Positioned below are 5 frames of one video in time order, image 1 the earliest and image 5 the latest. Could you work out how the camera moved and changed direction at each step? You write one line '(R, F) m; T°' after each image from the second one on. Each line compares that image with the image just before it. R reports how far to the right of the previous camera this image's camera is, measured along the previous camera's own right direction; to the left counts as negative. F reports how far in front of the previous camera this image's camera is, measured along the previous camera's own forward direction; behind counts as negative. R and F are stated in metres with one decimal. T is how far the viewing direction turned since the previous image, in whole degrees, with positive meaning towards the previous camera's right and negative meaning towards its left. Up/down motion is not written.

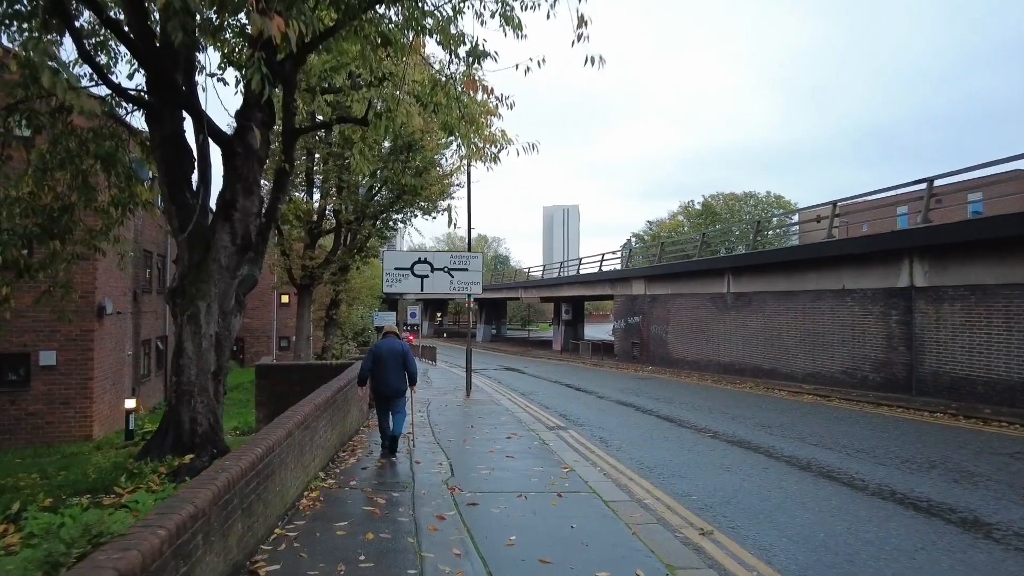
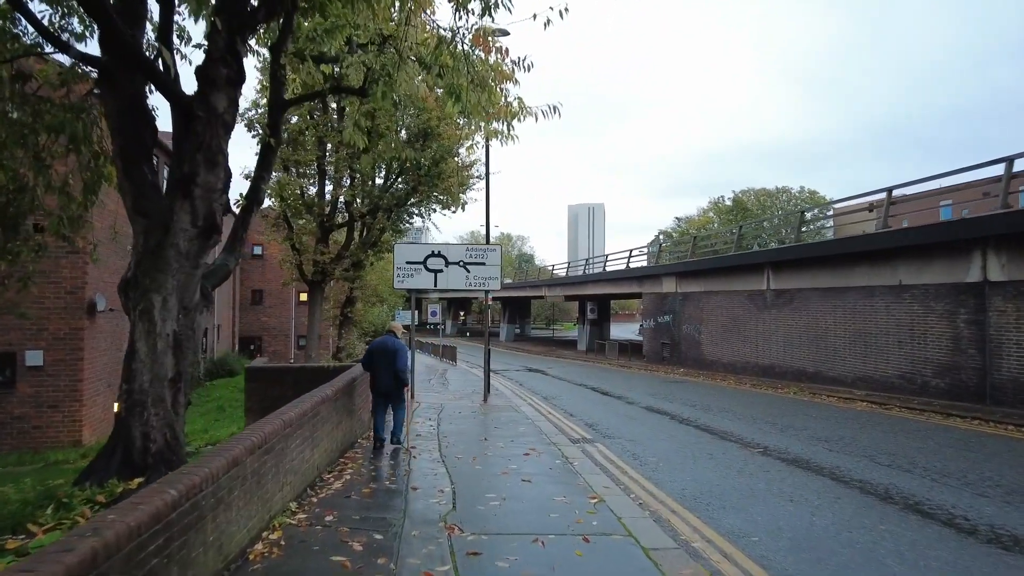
(+0.1, +1.2) m; -2°
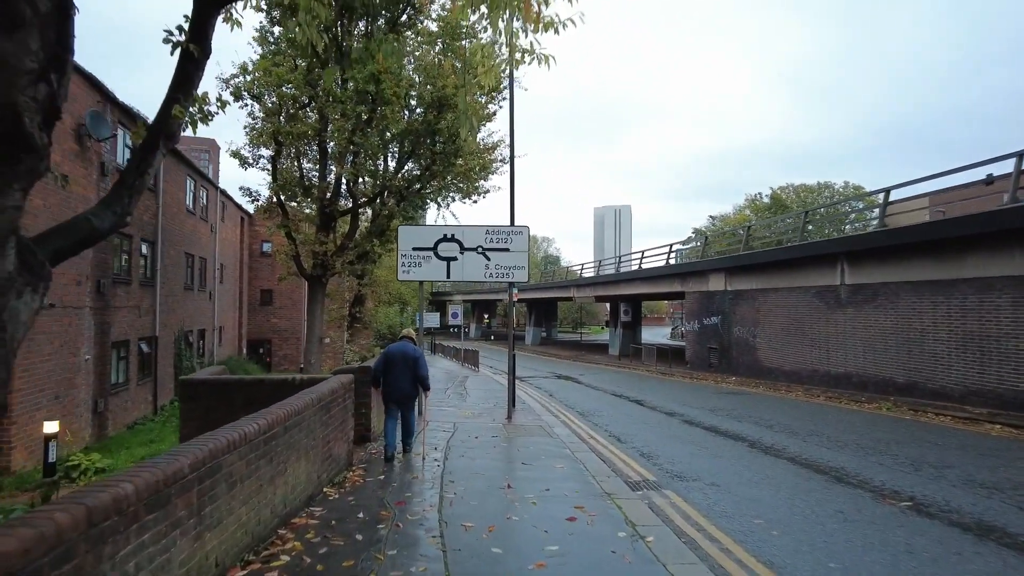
(-0.1, +2.7) m; -2°
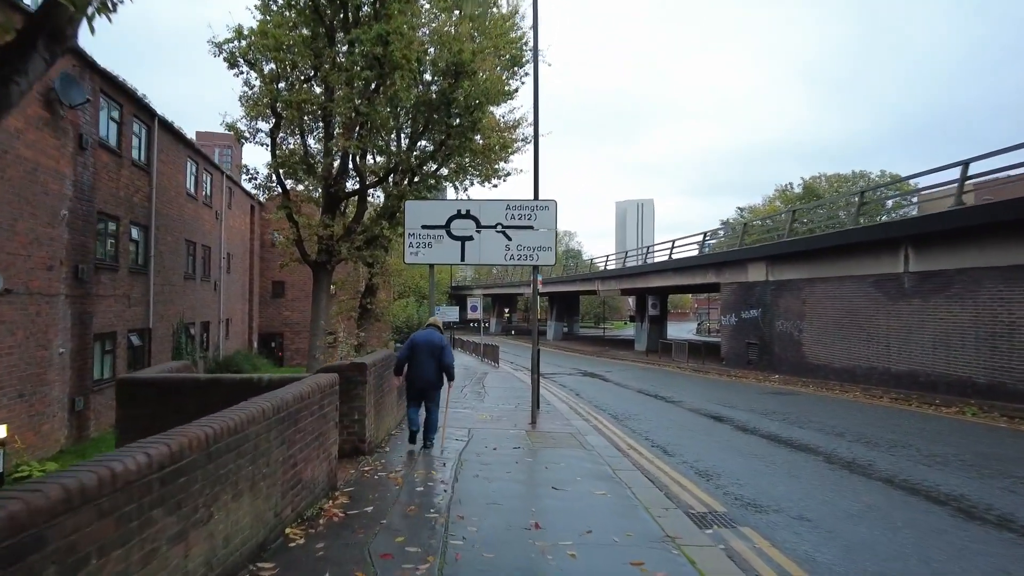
(-0.1, +1.6) m; -2°
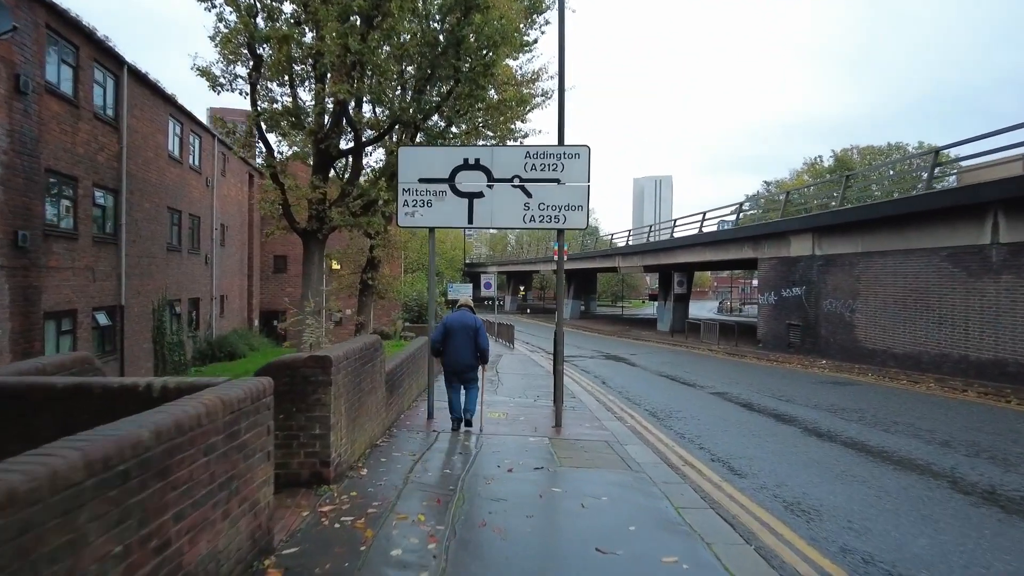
(-0.1, +2.0) m; -1°
